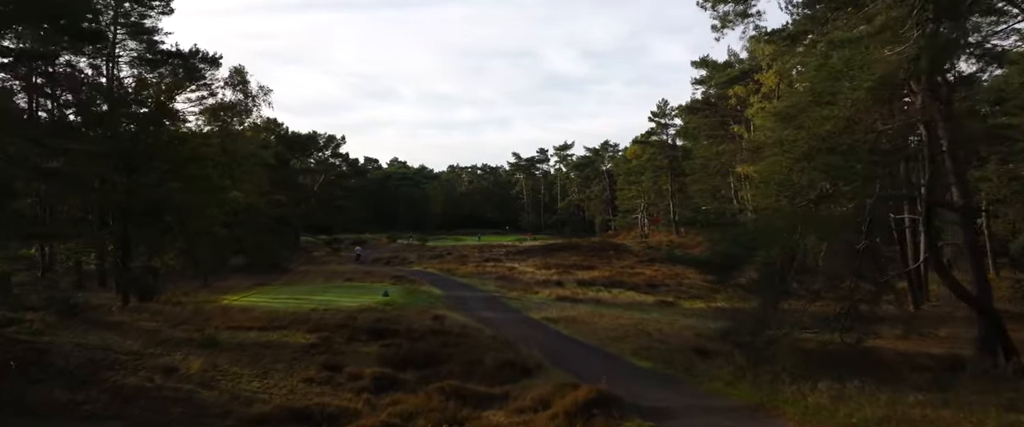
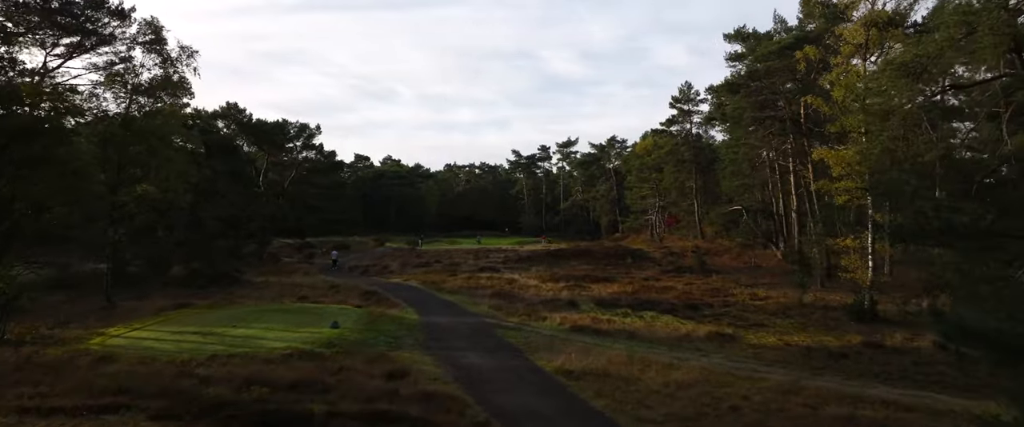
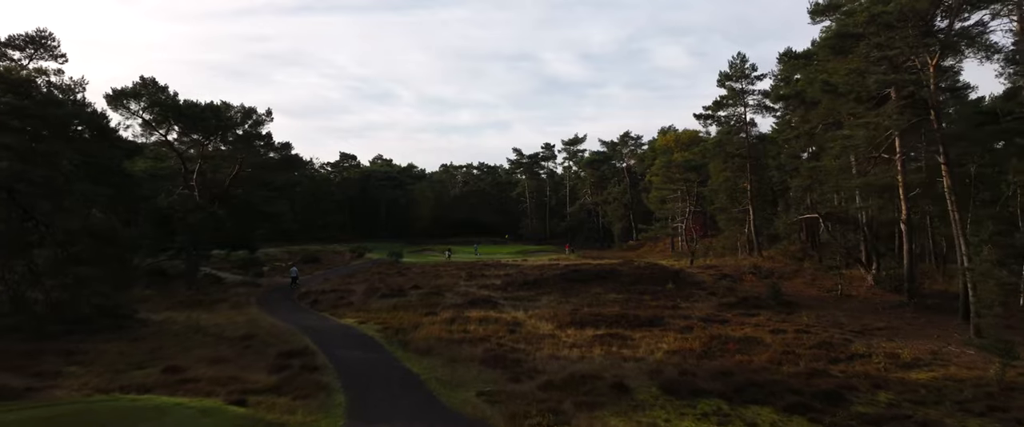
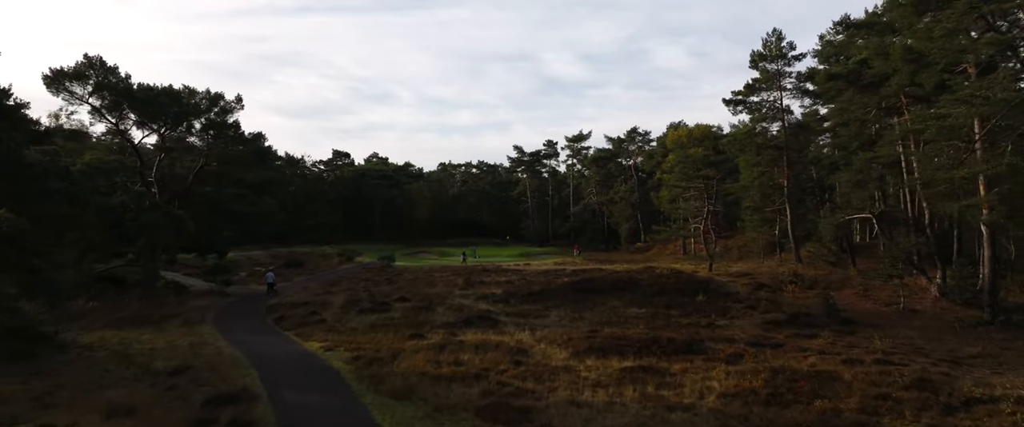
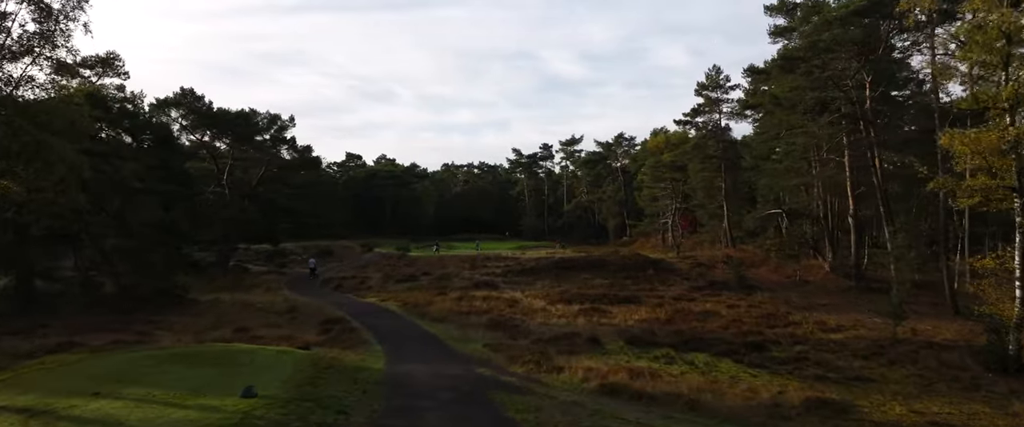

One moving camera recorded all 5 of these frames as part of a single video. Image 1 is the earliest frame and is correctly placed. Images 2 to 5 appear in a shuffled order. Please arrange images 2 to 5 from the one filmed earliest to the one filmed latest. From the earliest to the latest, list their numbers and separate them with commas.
2, 5, 3, 4
